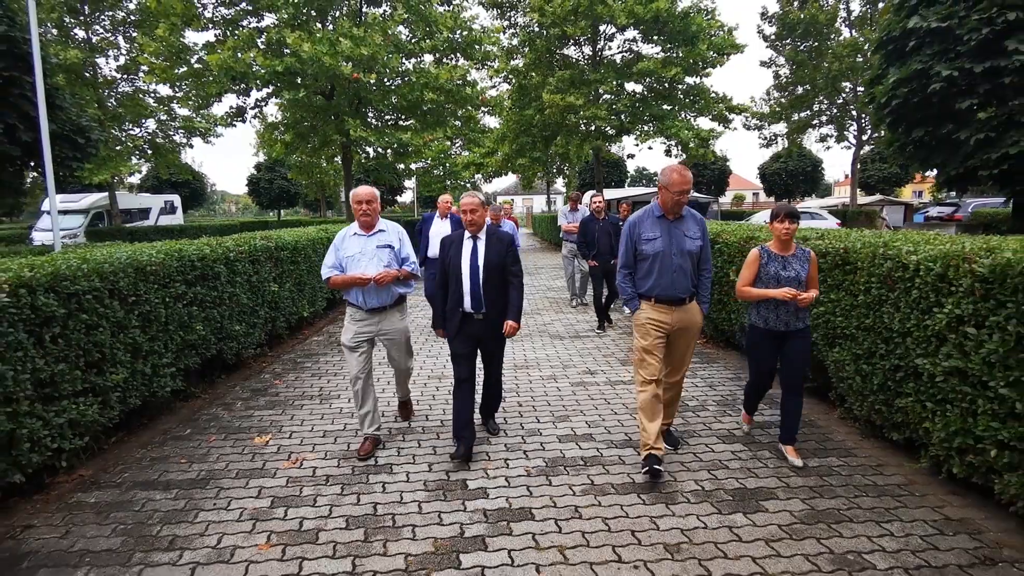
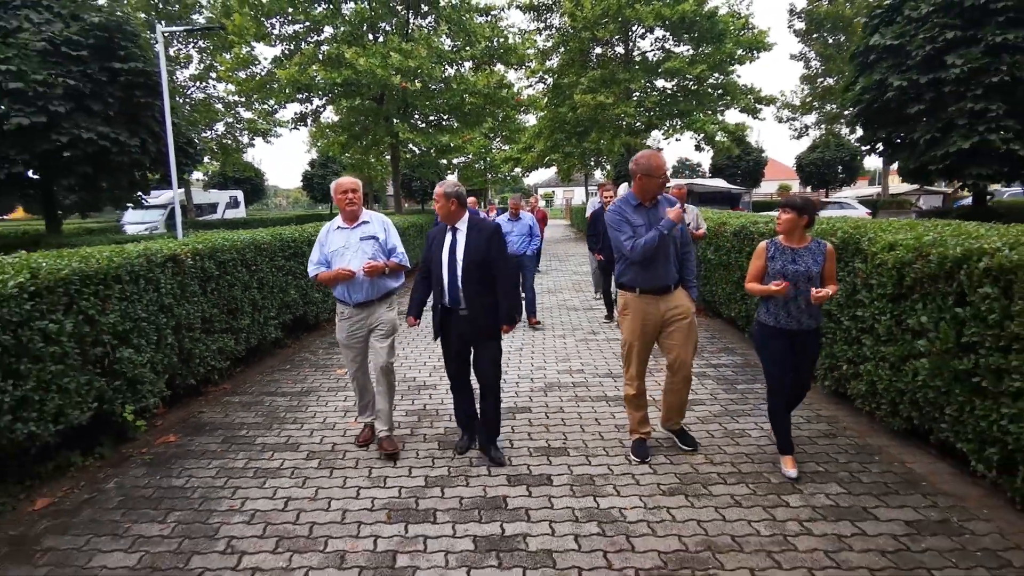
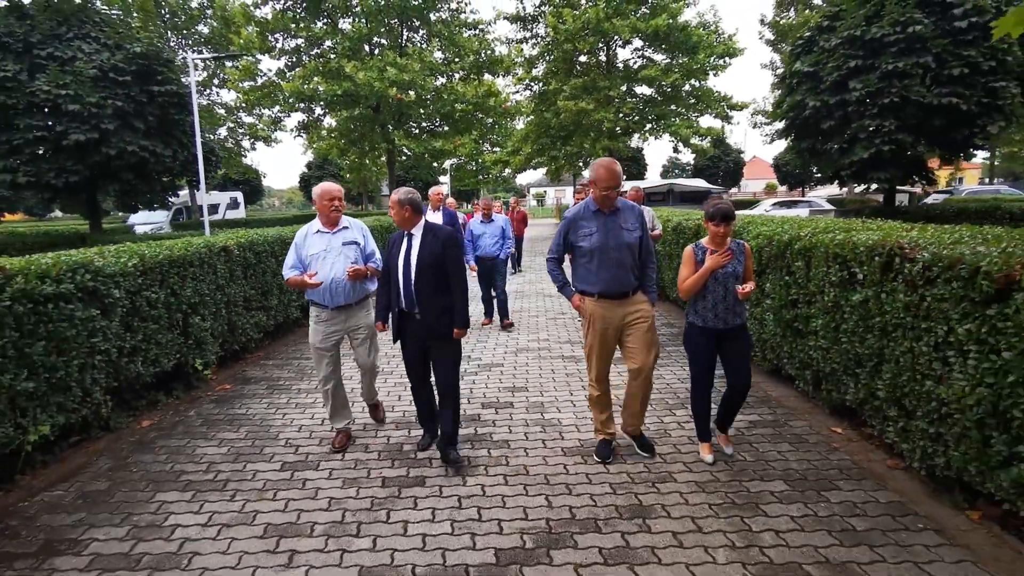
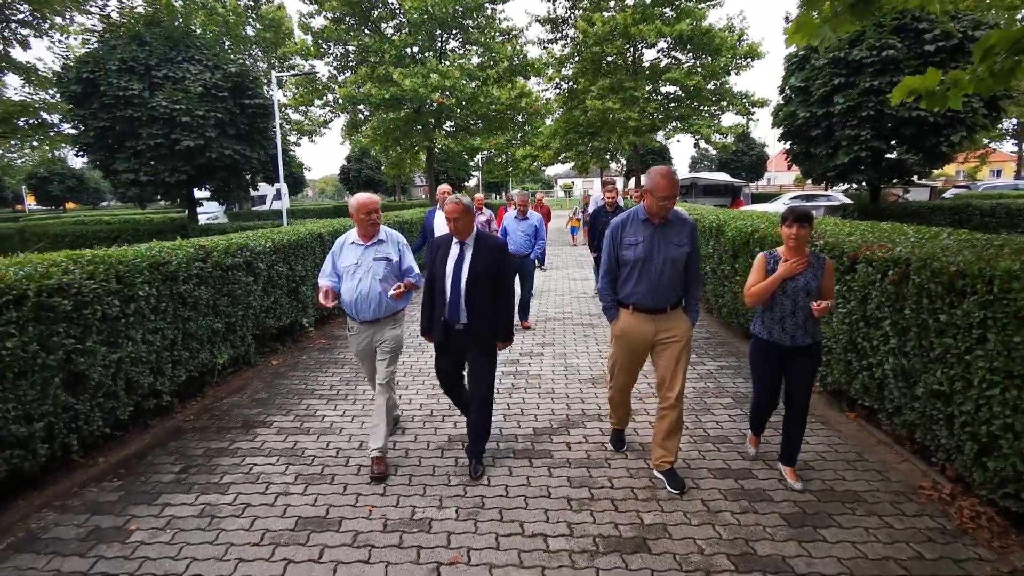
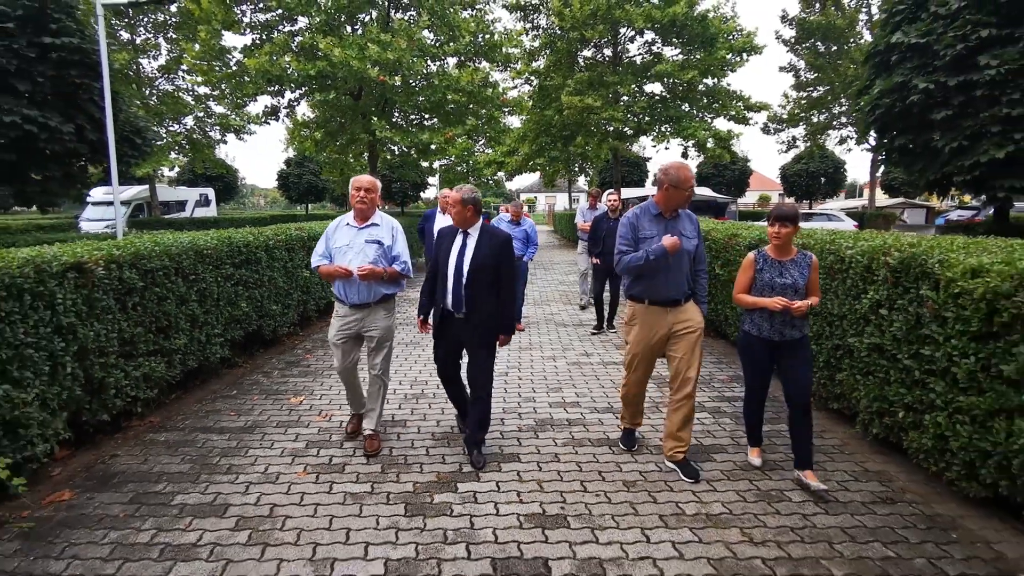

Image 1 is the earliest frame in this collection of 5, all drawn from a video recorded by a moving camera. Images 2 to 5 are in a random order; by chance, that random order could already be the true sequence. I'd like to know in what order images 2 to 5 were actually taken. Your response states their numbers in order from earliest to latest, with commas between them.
5, 2, 3, 4
